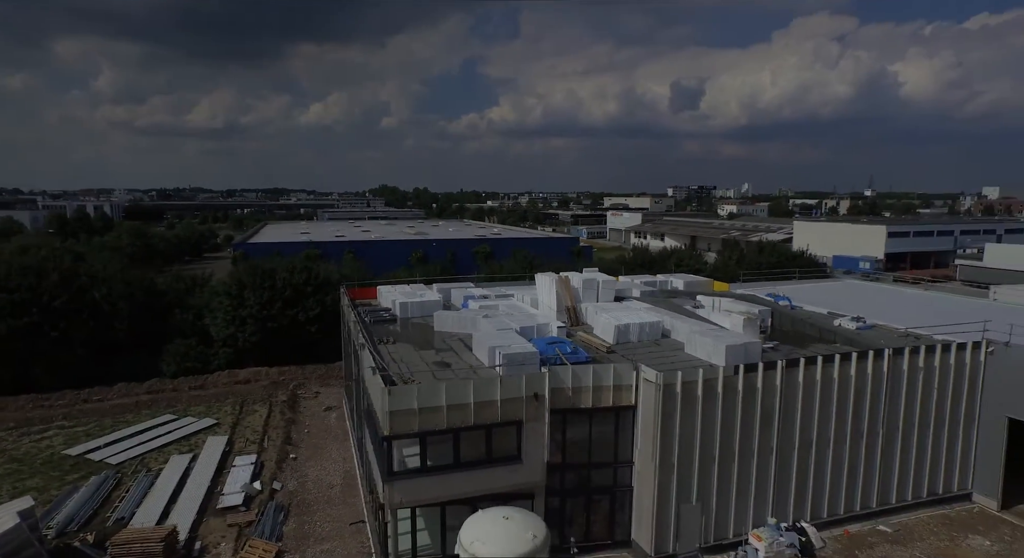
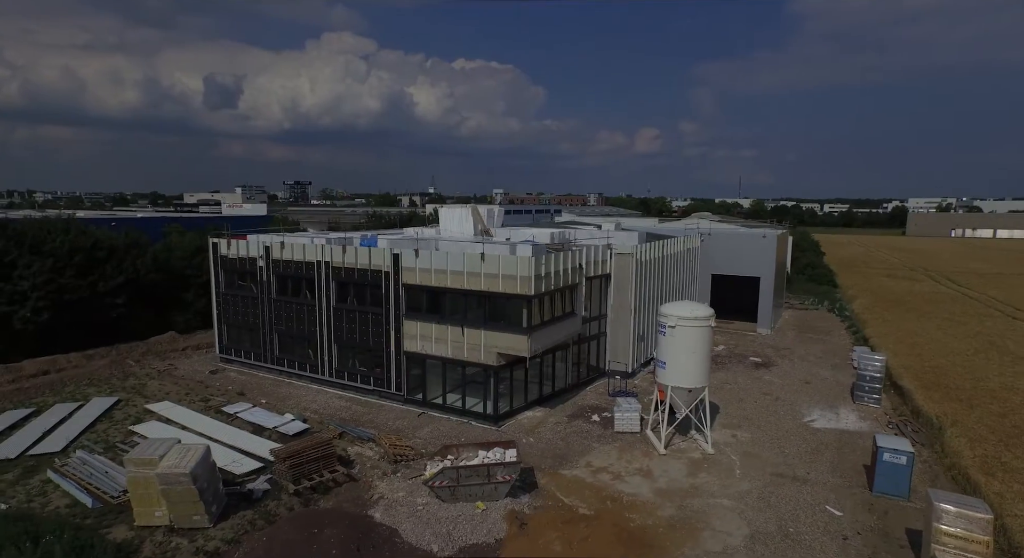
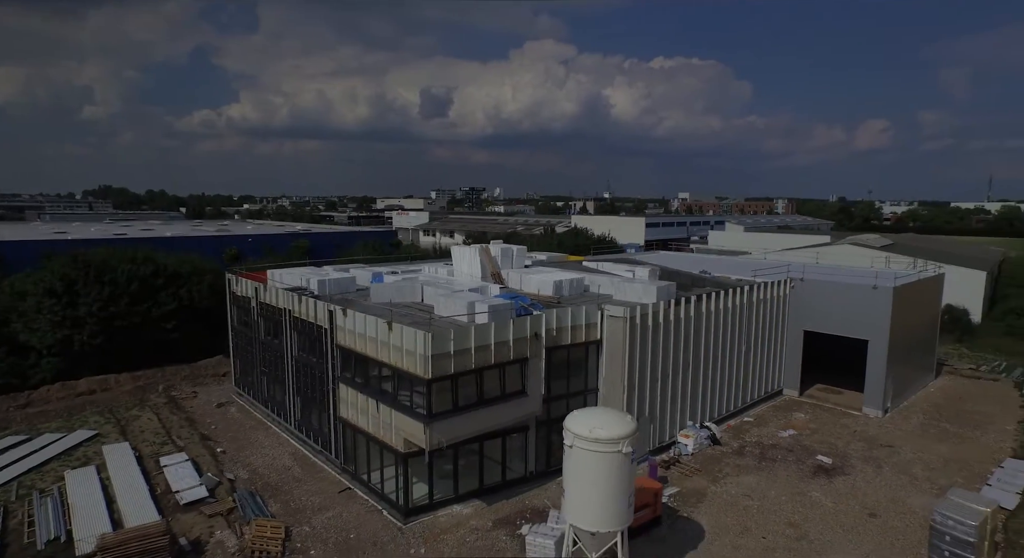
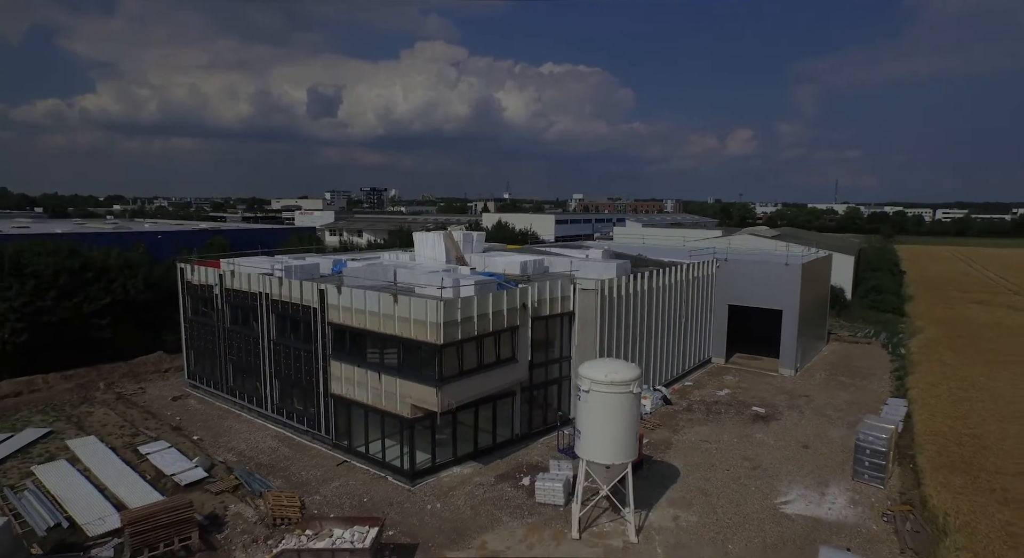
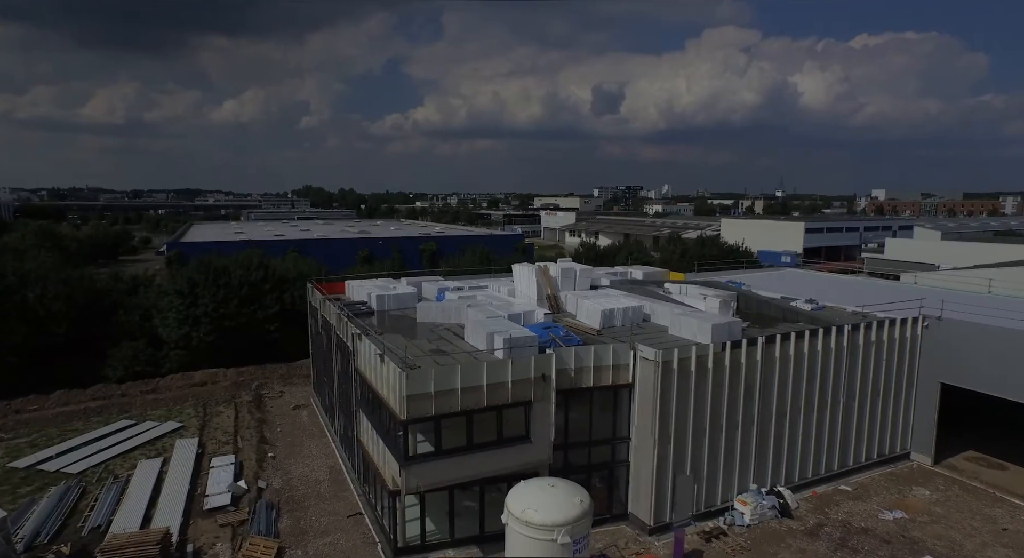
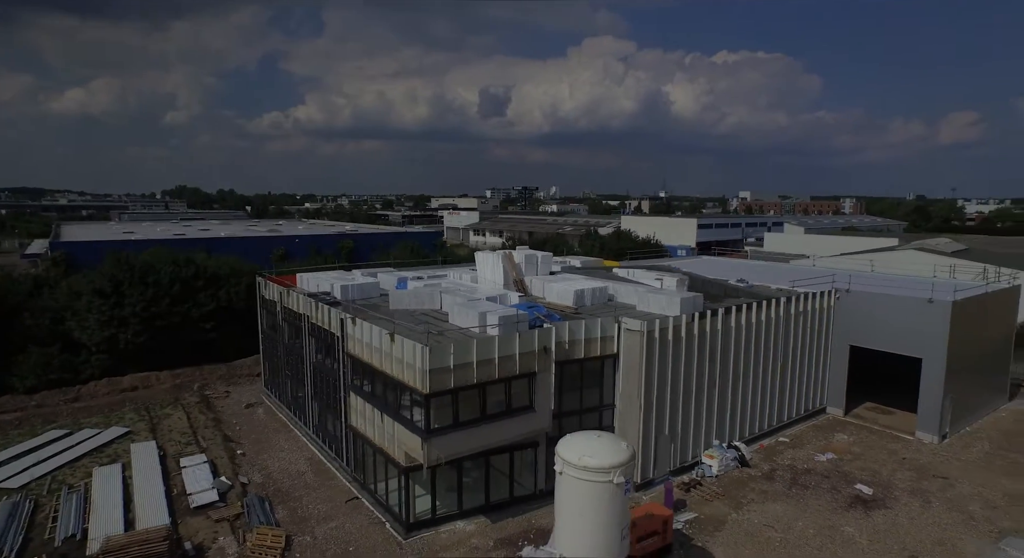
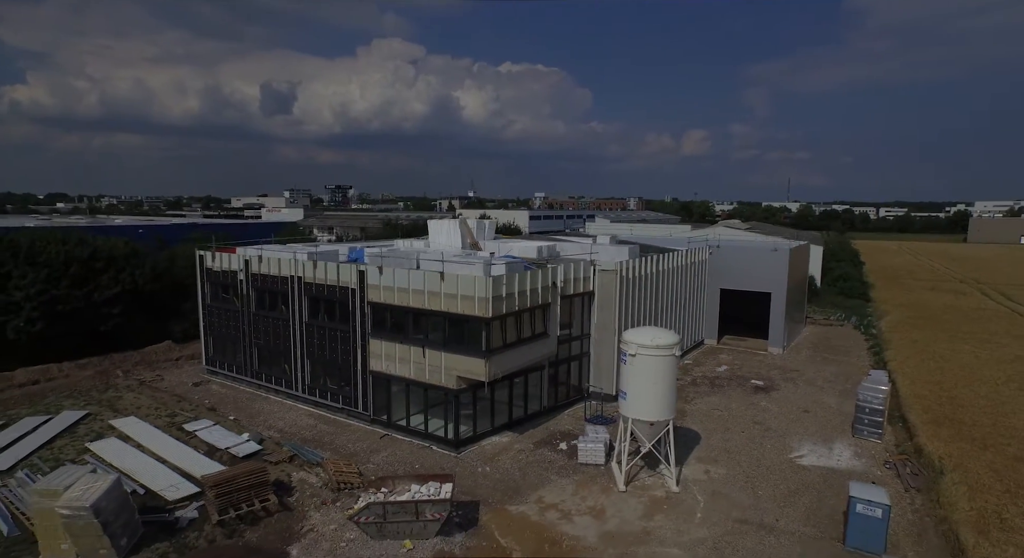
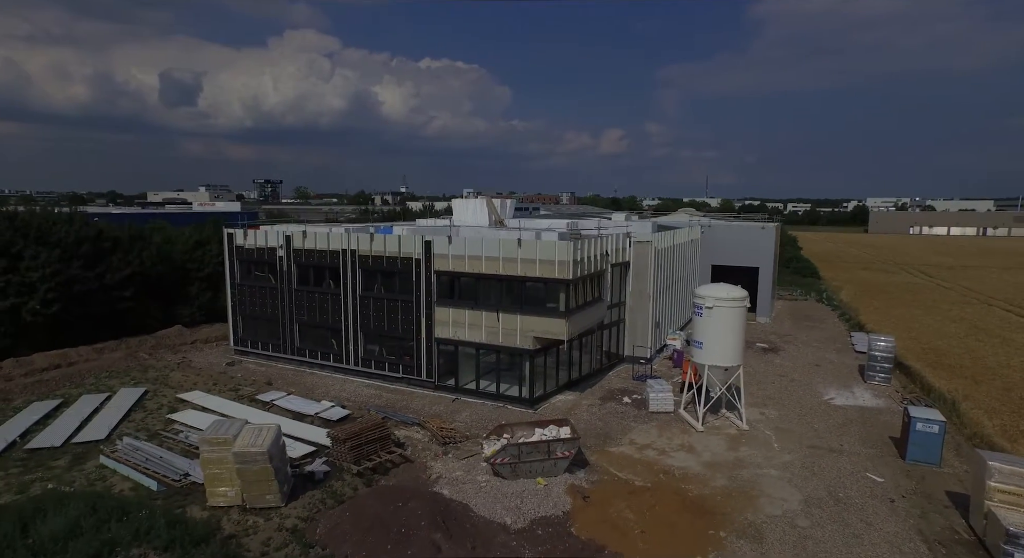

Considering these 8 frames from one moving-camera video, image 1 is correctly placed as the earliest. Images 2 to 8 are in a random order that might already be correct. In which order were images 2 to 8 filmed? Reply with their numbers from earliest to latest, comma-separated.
5, 6, 3, 4, 7, 2, 8
